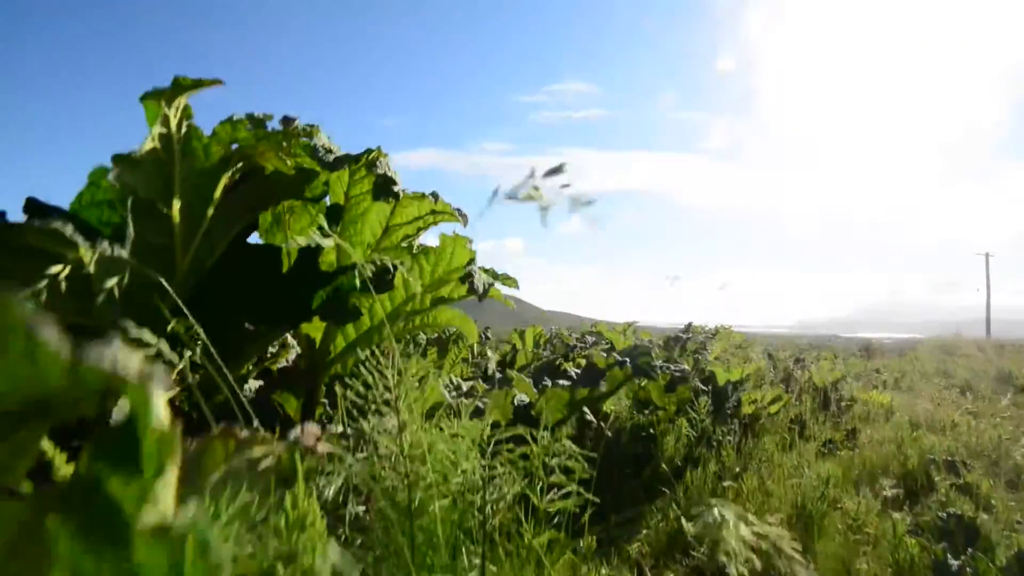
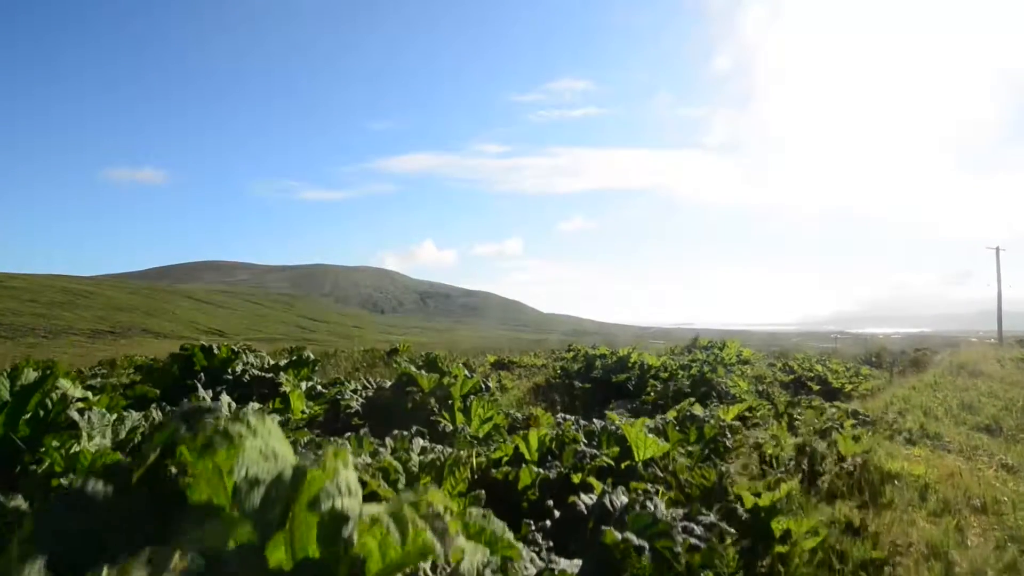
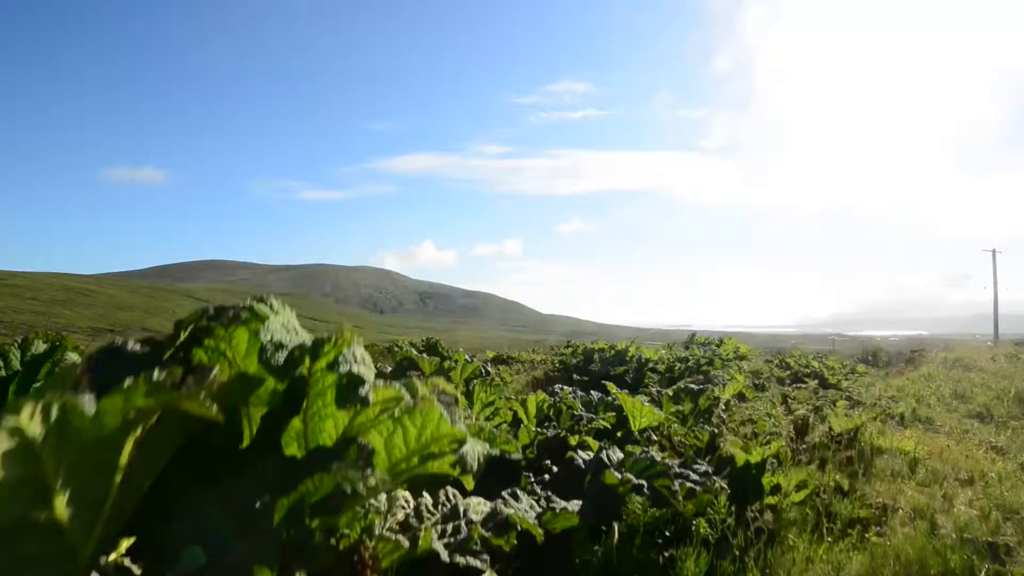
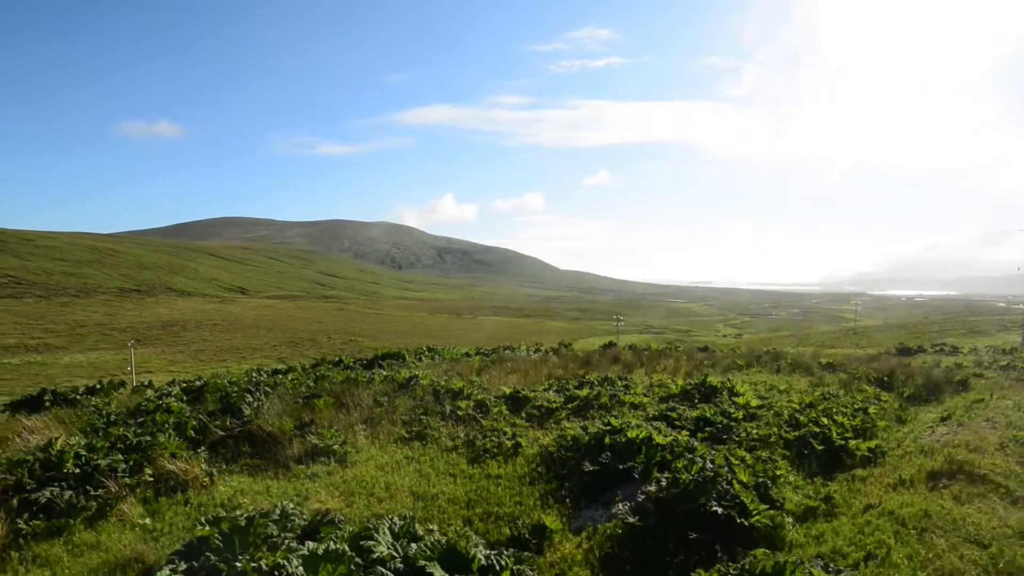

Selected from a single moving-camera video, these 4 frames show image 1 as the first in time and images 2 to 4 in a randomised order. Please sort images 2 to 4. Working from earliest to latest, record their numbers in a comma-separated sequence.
3, 2, 4
